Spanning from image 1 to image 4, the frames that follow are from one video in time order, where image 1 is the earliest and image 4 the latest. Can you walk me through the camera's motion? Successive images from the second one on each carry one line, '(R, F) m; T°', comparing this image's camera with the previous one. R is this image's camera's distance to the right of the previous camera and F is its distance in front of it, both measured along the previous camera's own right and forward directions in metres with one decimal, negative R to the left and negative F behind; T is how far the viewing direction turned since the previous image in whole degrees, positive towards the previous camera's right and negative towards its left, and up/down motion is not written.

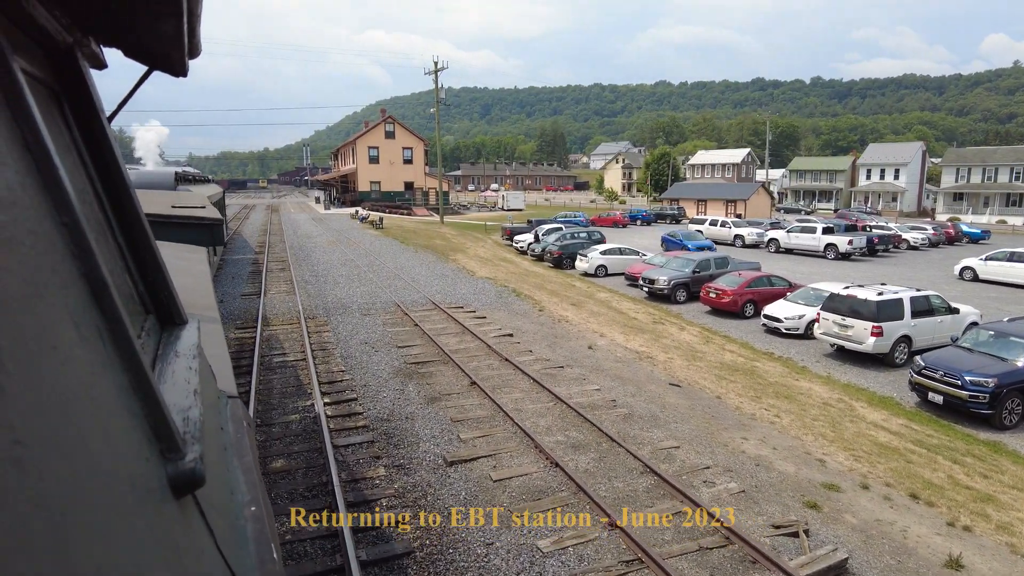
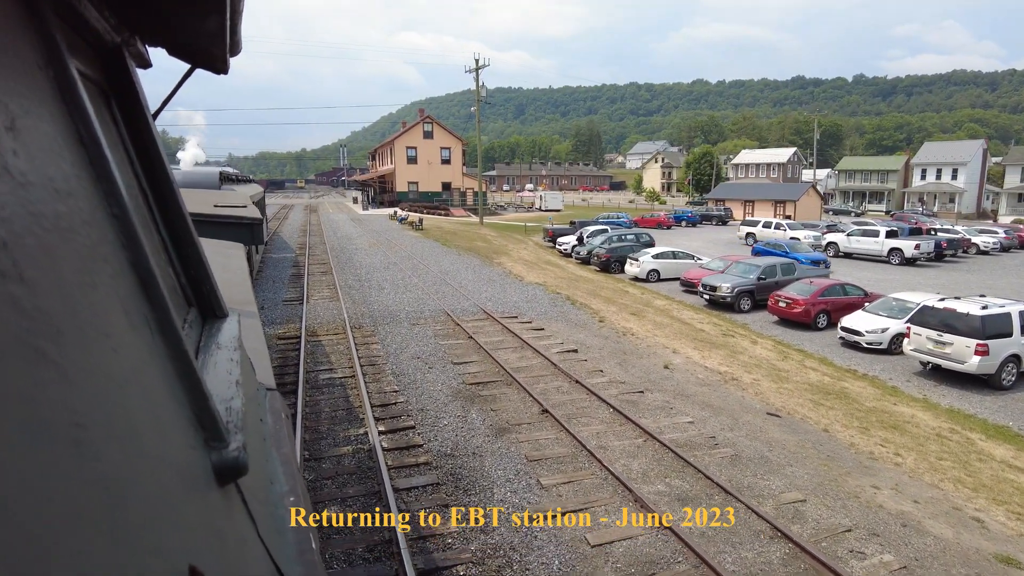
(-0.7, +1.3) m; -3°
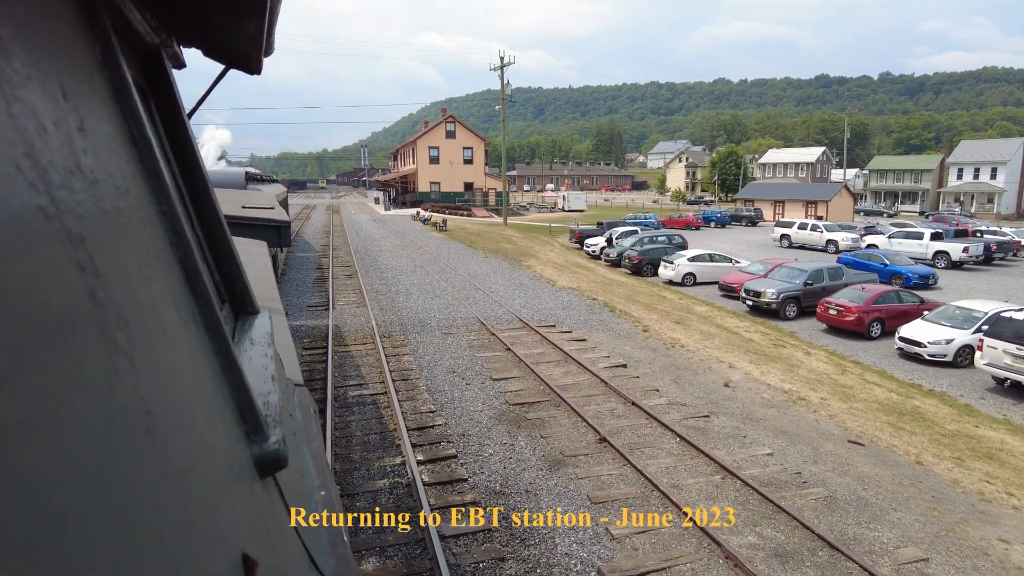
(-0.5, +1.1) m; -2°
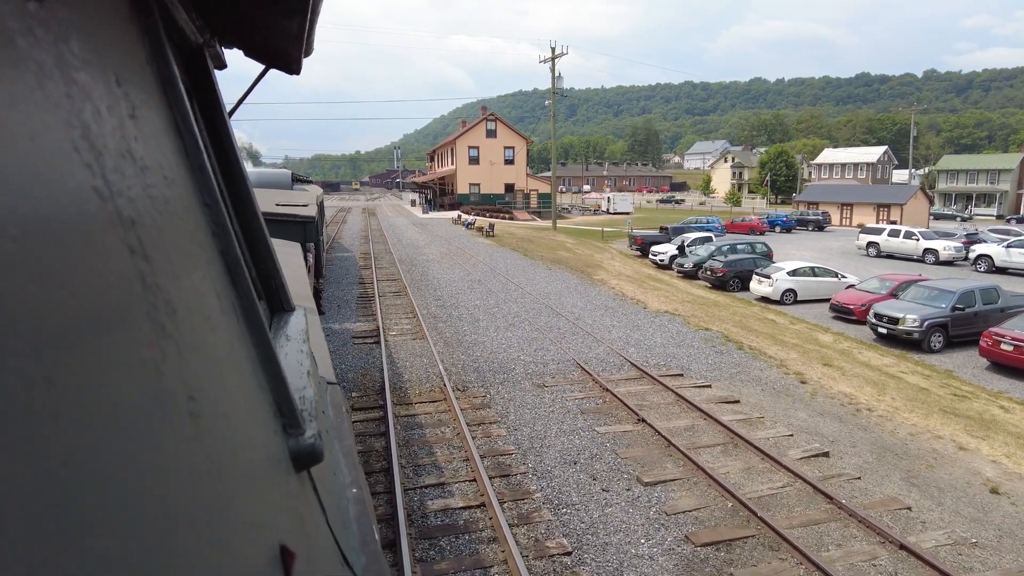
(-1.5, +4.0) m; -2°
